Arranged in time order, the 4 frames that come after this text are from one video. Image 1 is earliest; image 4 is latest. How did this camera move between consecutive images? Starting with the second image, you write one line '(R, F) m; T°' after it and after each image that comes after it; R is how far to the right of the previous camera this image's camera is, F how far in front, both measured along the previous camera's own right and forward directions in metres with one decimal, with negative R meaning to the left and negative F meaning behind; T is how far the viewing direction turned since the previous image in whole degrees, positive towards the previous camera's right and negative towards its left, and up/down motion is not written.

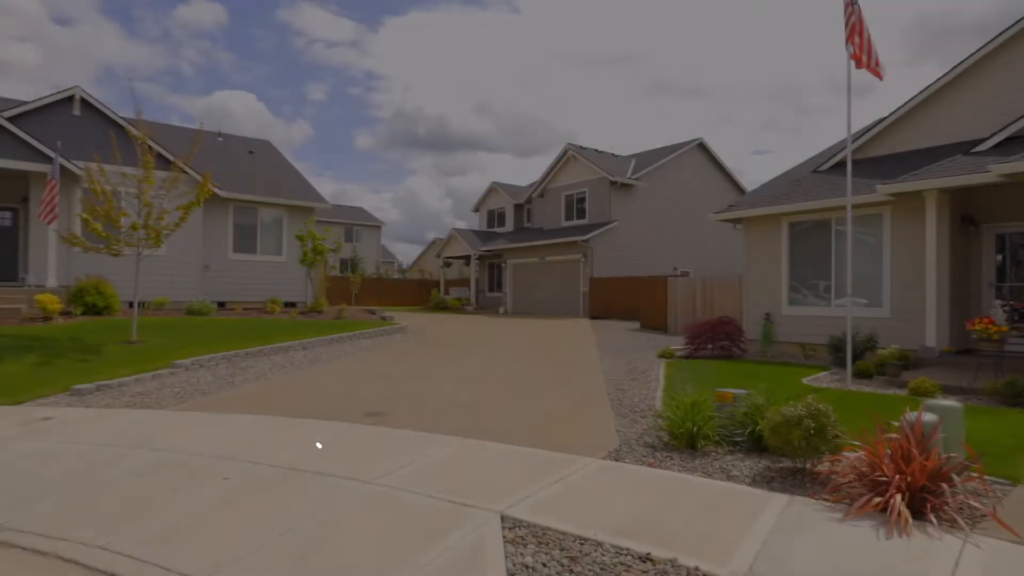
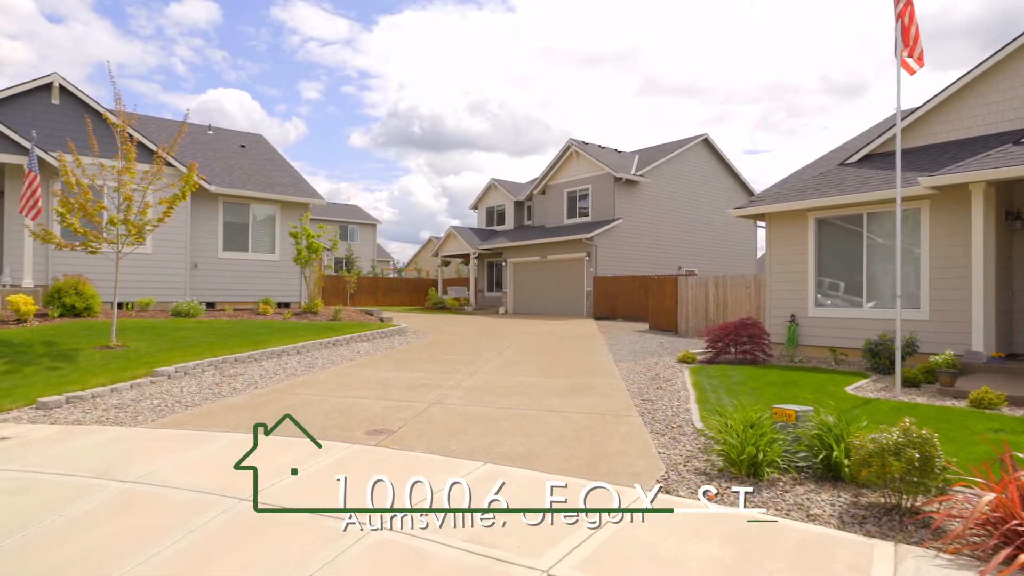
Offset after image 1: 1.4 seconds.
(-0.3, +0.8) m; +1°
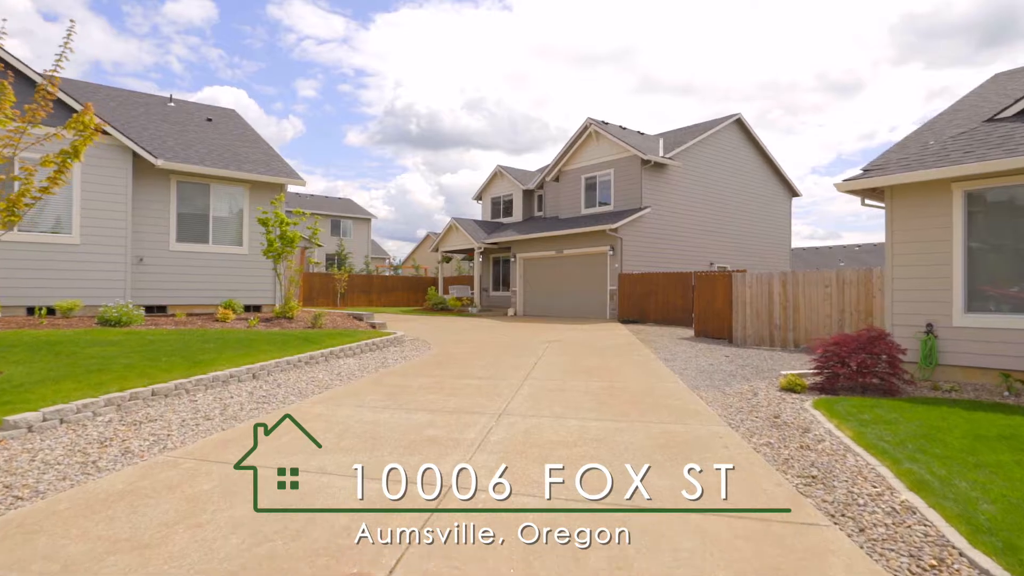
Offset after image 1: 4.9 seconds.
(-0.5, +3.2) m; 0°
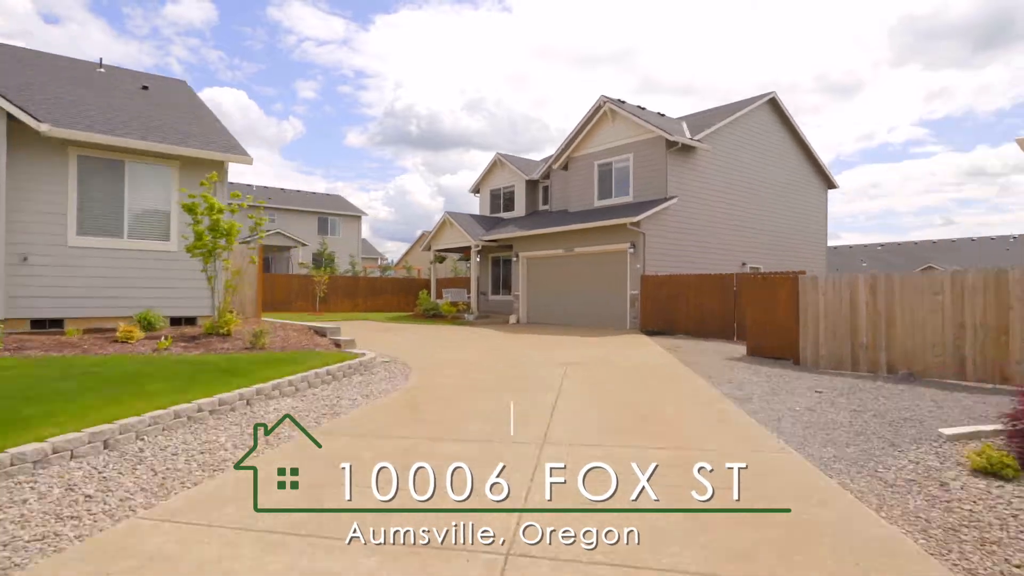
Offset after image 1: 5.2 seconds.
(-0.6, -1.3) m; 0°
